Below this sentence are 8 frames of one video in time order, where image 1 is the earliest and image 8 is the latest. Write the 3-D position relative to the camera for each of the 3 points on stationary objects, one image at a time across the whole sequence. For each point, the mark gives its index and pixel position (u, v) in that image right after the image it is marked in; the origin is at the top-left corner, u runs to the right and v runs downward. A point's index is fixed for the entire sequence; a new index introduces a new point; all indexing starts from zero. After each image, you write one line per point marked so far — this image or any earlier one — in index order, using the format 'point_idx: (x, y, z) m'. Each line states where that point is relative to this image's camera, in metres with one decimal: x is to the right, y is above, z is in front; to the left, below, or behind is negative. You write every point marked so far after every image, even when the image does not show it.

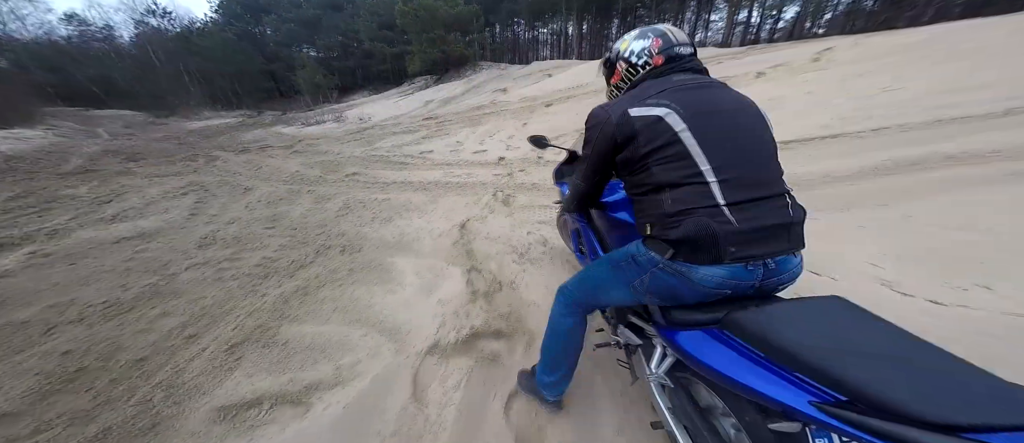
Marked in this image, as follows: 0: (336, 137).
0: (-5.2, +2.3, +9.1) m
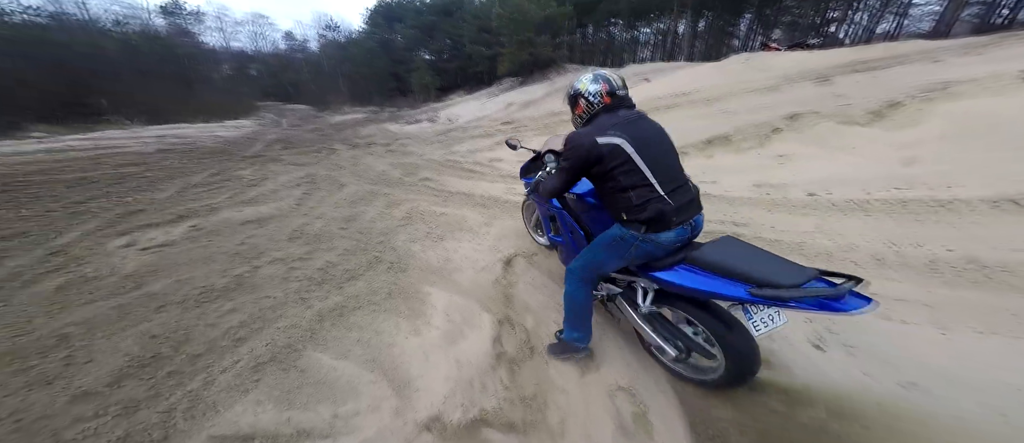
0: (-2.8, +2.4, +9.7) m
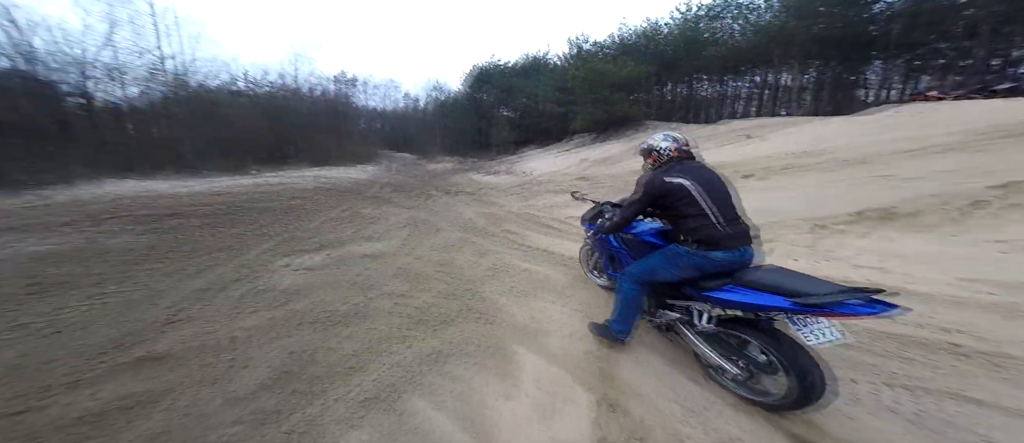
0: (-0.2, +1.0, +10.3) m
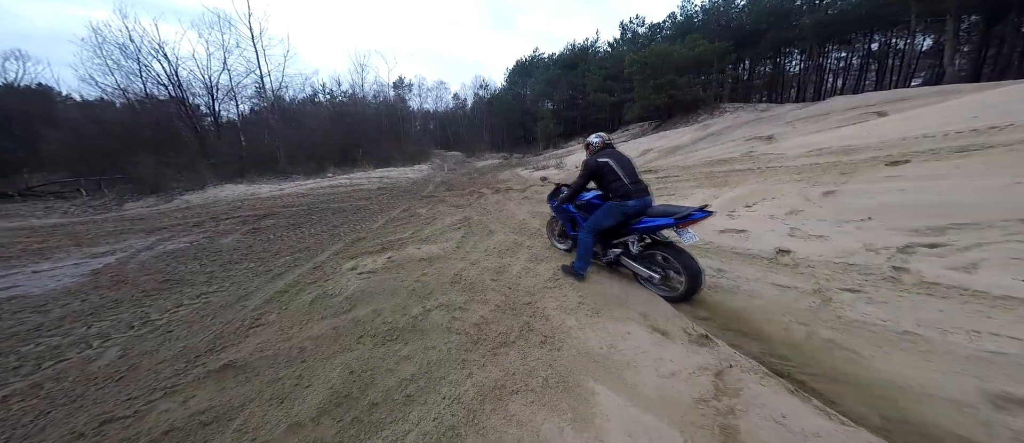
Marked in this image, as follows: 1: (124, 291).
0: (+1.4, +1.1, +9.7) m
1: (-6.0, -1.1, +5.2) m
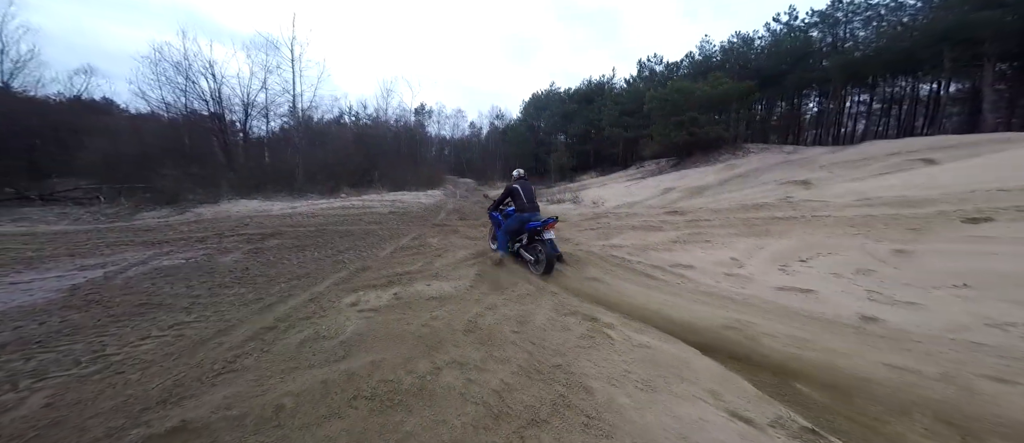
0: (+1.9, +0.1, +9.3) m
1: (-5.7, -1.3, +4.7) m
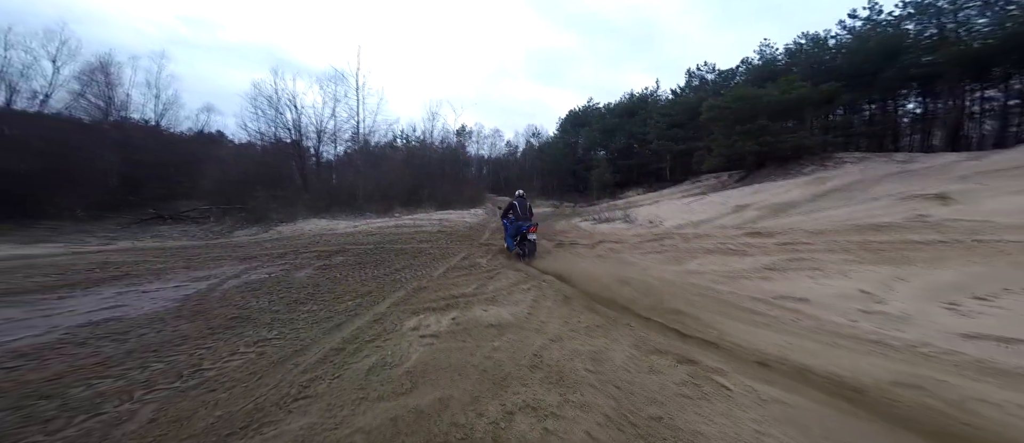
0: (+3.4, -0.4, +8.6) m
1: (-4.8, -1.6, +5.1) m
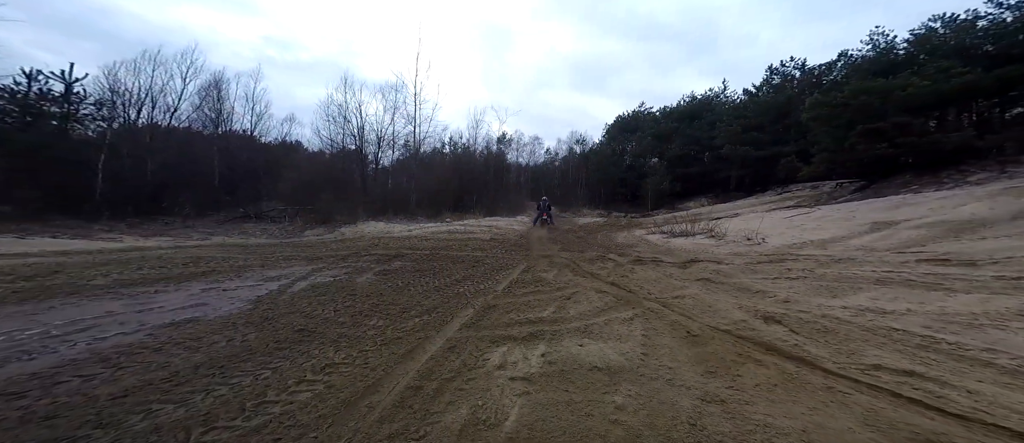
0: (+5.1, -0.8, +7.0) m
1: (-3.5, -1.6, +4.6) m
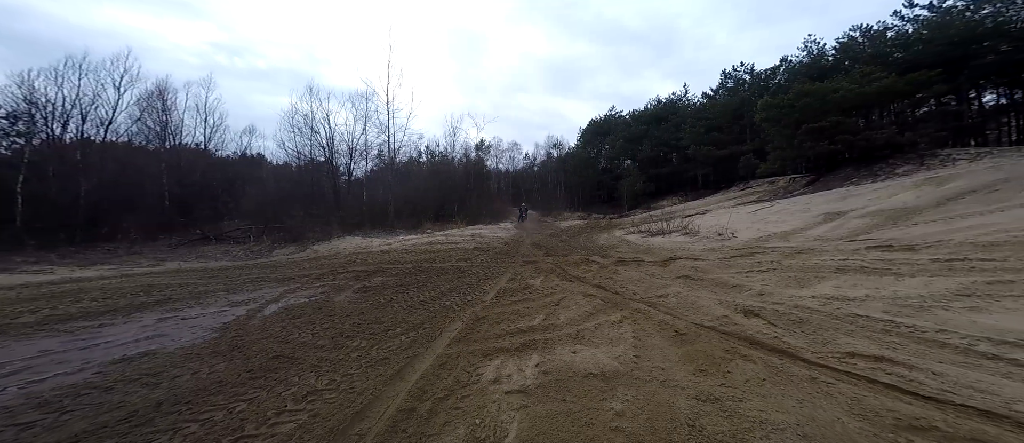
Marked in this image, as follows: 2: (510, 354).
0: (+4.7, -0.7, +7.4) m
1: (-3.6, -1.9, +4.3) m
2: (0.0, -1.6, +4.0) m
